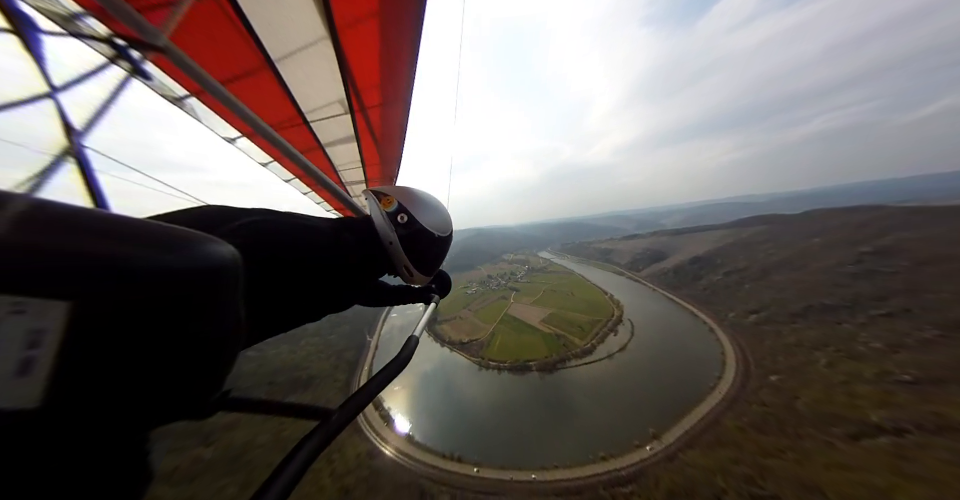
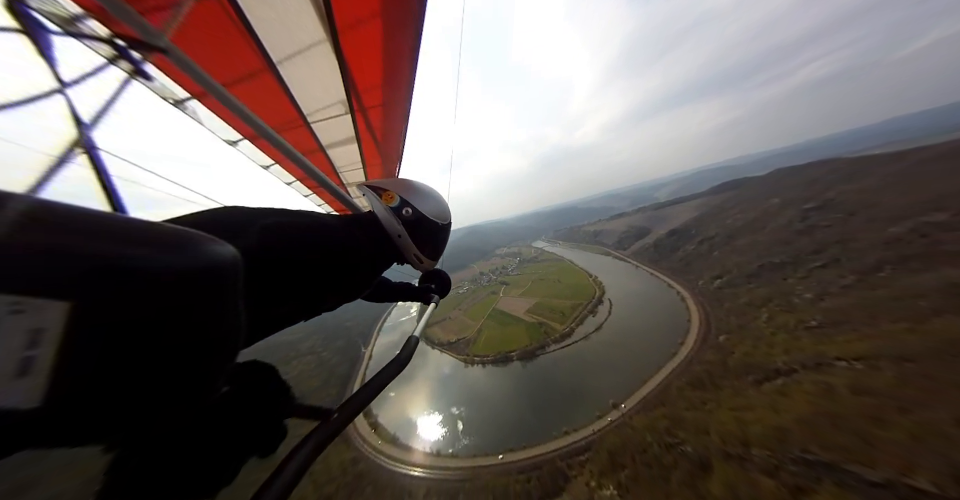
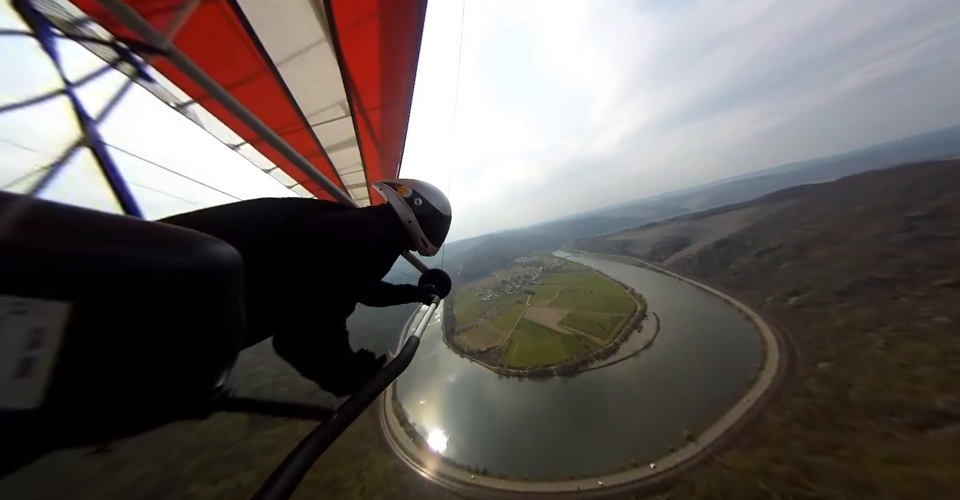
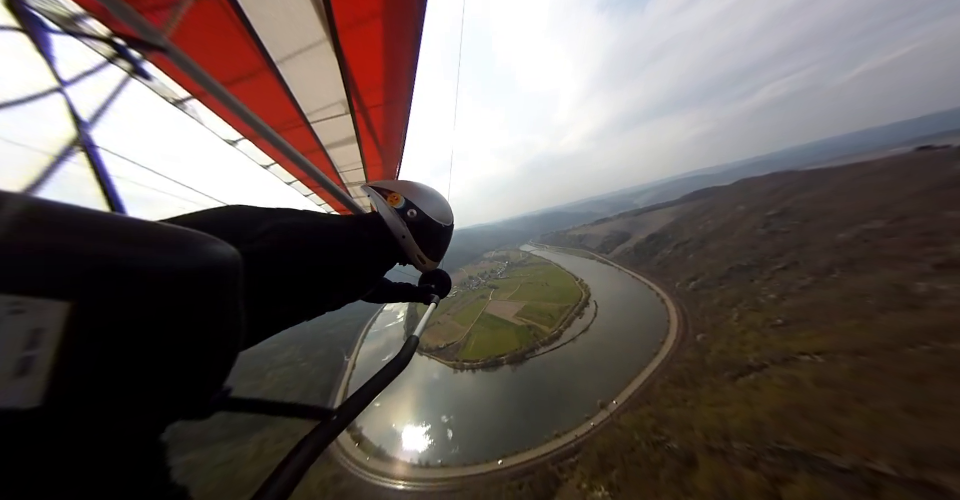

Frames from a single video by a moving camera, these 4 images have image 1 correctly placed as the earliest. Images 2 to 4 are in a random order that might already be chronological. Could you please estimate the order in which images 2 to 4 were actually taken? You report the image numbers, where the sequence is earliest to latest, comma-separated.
3, 4, 2
